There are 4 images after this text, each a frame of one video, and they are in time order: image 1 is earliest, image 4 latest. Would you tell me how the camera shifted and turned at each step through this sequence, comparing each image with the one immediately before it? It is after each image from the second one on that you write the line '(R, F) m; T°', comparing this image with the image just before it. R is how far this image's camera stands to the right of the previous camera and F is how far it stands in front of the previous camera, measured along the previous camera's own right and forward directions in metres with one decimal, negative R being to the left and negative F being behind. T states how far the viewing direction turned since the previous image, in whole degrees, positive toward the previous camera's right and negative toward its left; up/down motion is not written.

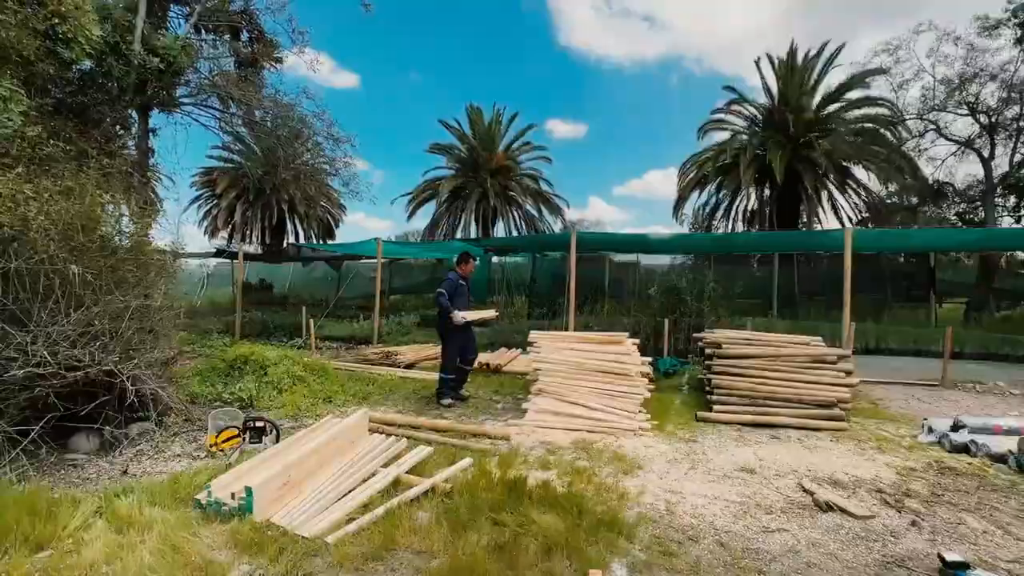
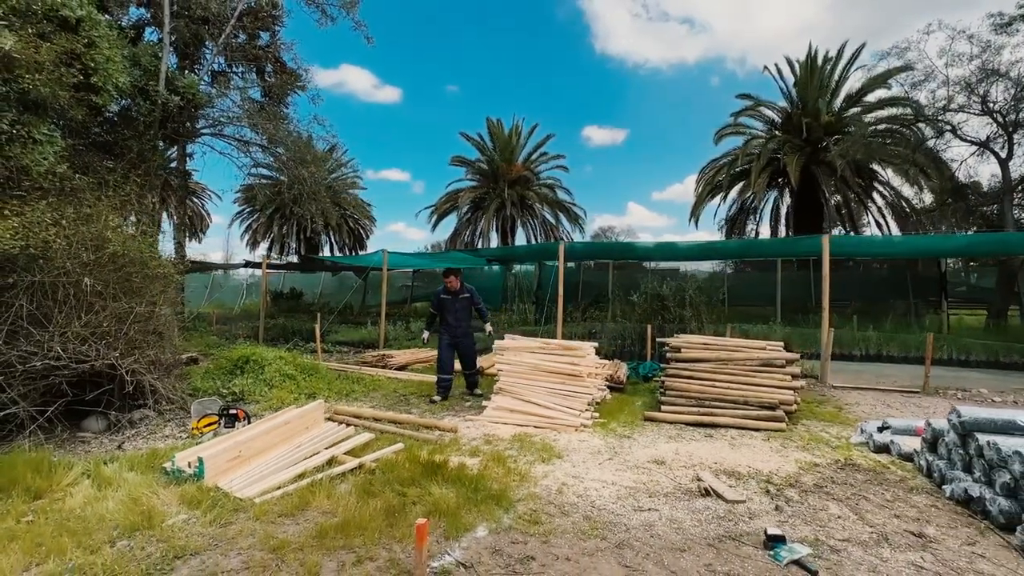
(+1.1, -0.5) m; -5°
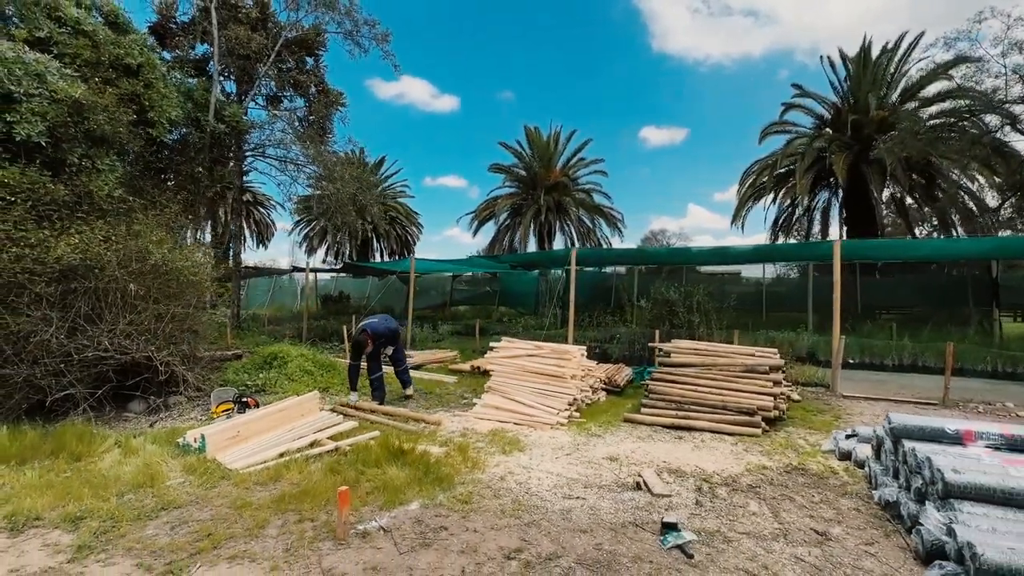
(+1.0, -0.4) m; -7°
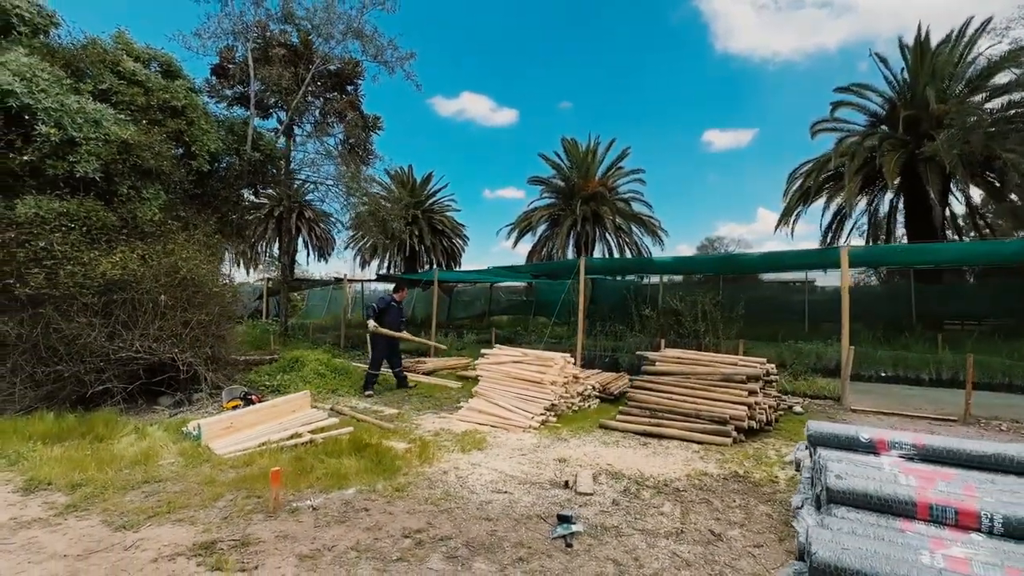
(+1.2, -0.3) m; -7°
